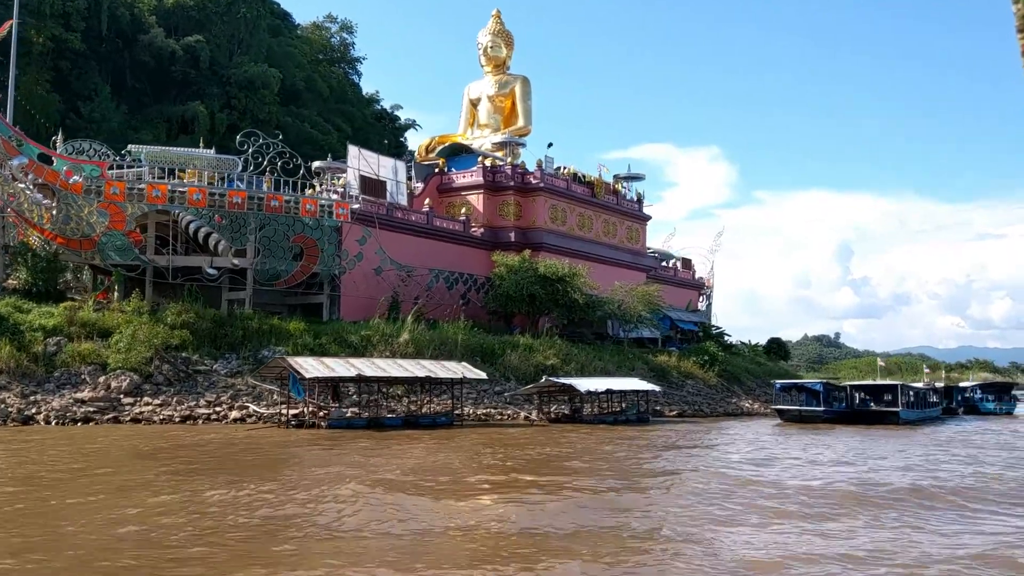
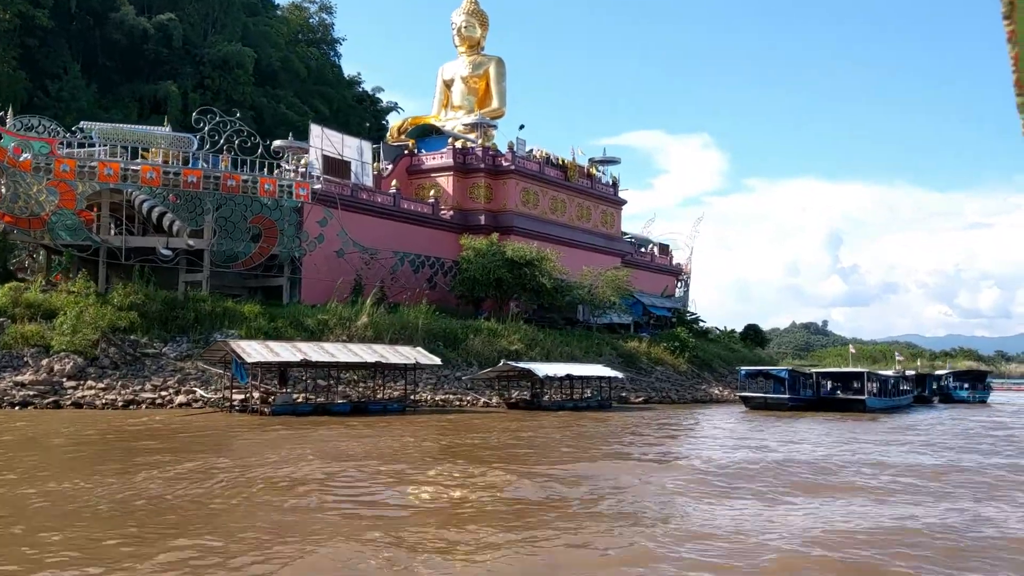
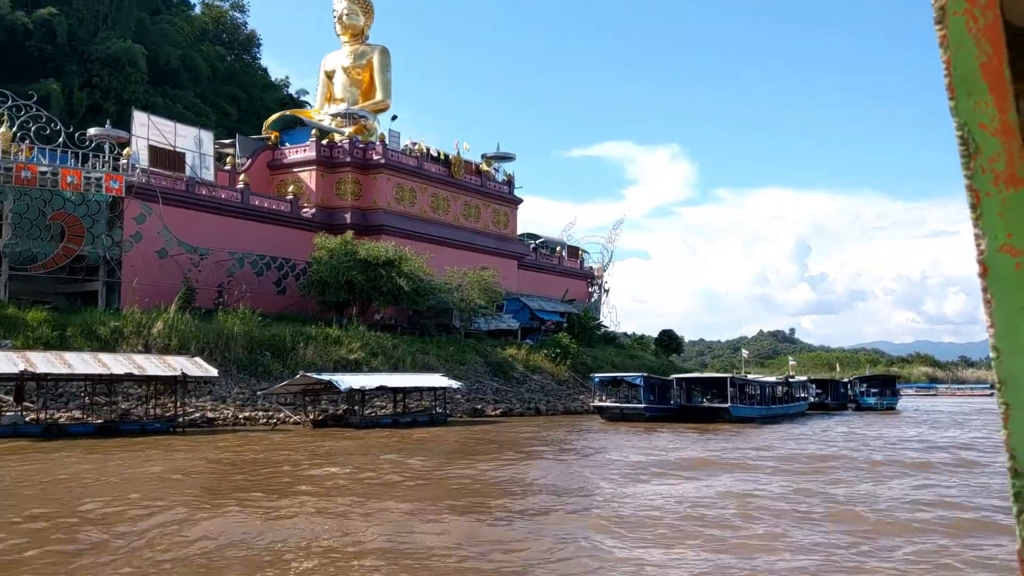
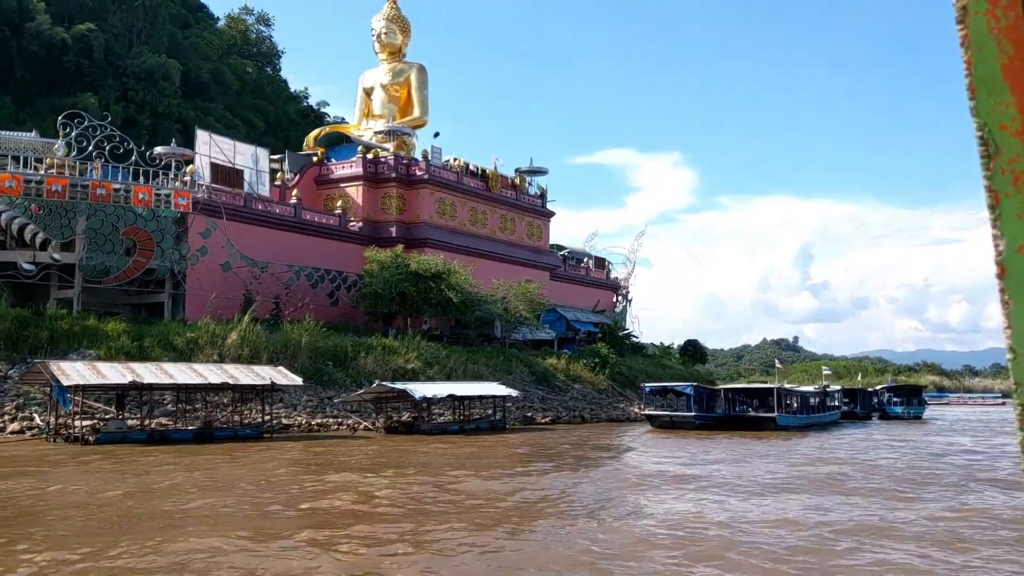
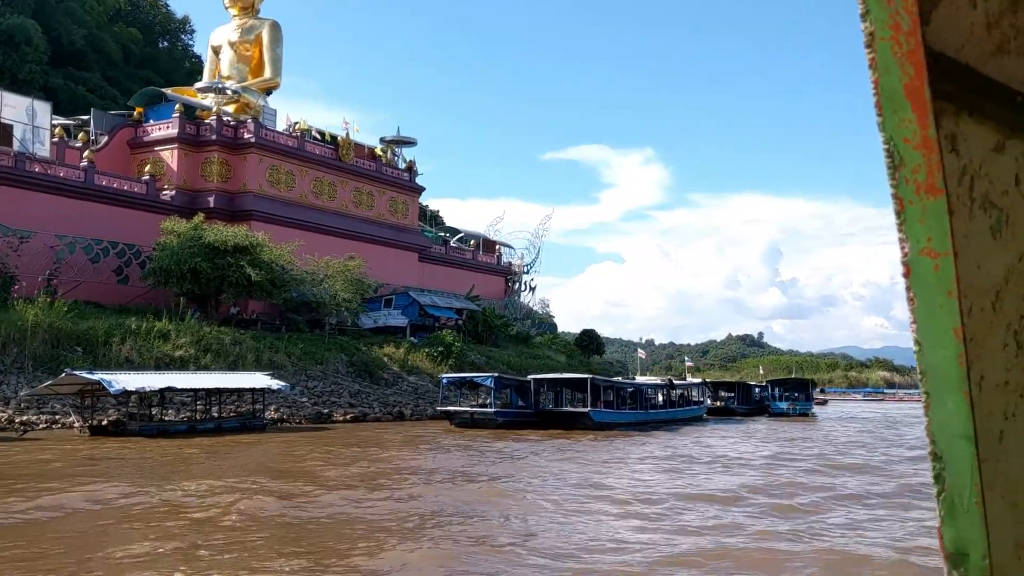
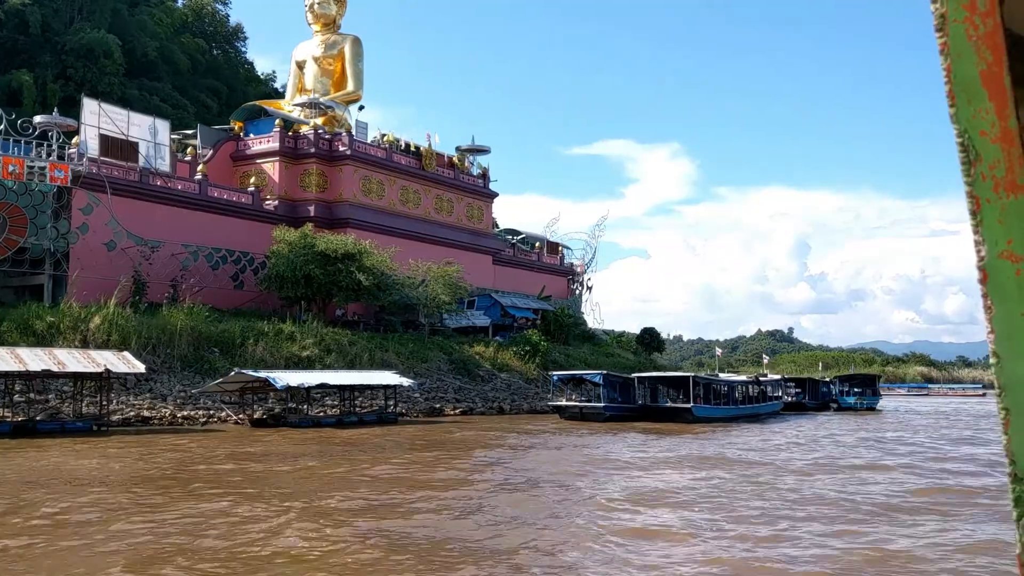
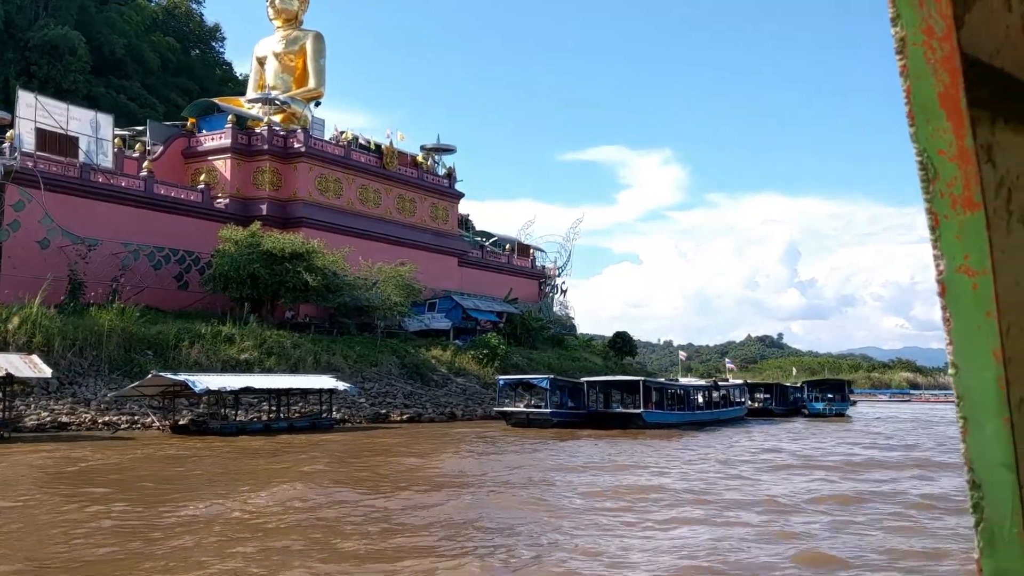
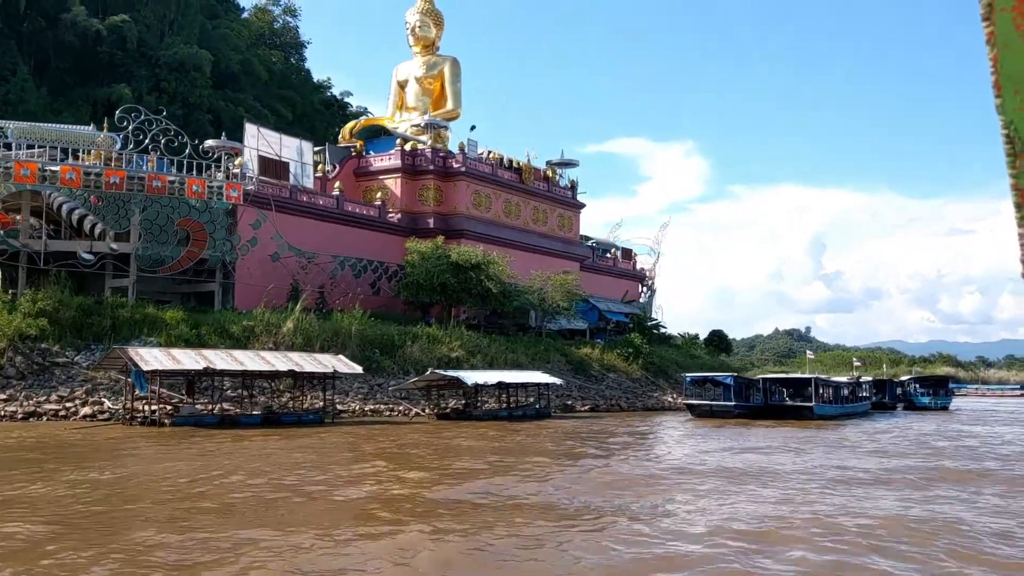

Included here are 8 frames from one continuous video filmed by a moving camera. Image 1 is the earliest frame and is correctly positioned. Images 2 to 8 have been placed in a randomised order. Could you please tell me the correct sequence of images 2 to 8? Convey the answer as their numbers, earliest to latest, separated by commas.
2, 8, 4, 3, 6, 7, 5
